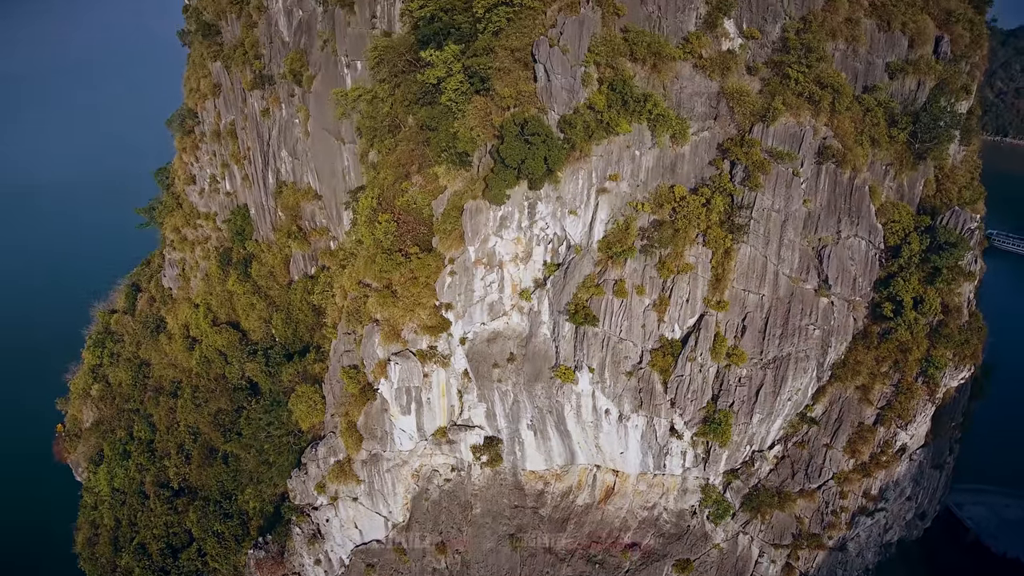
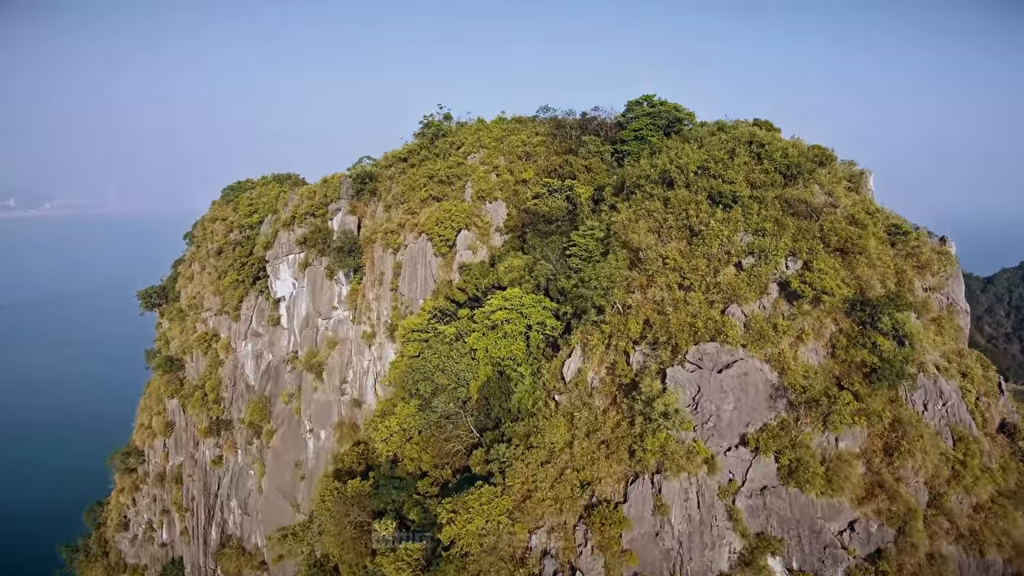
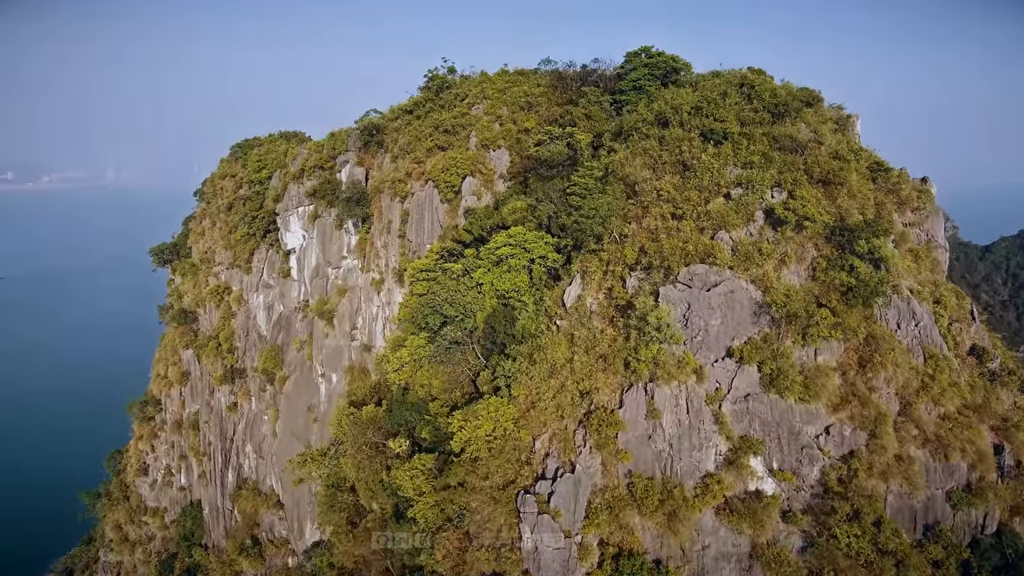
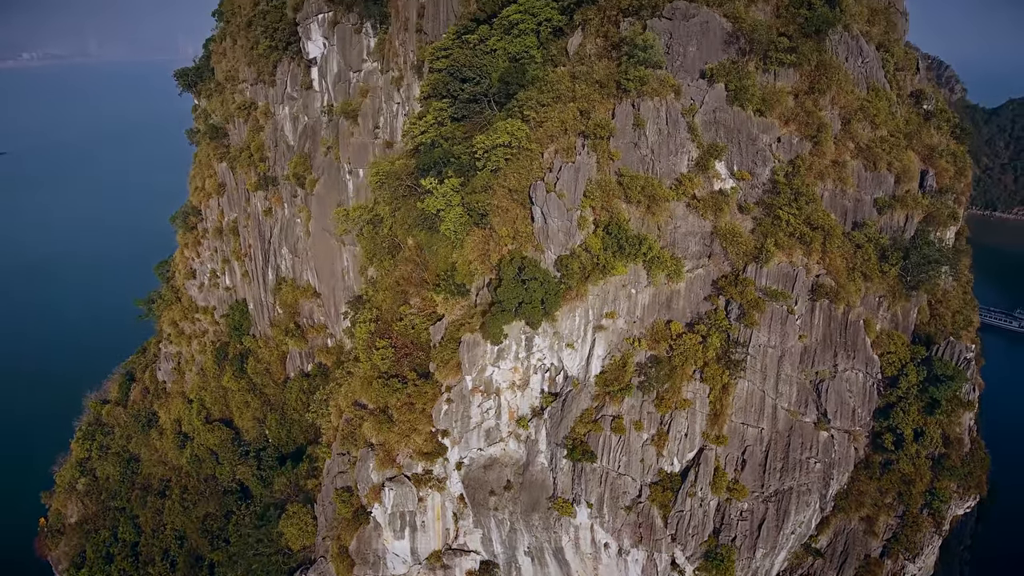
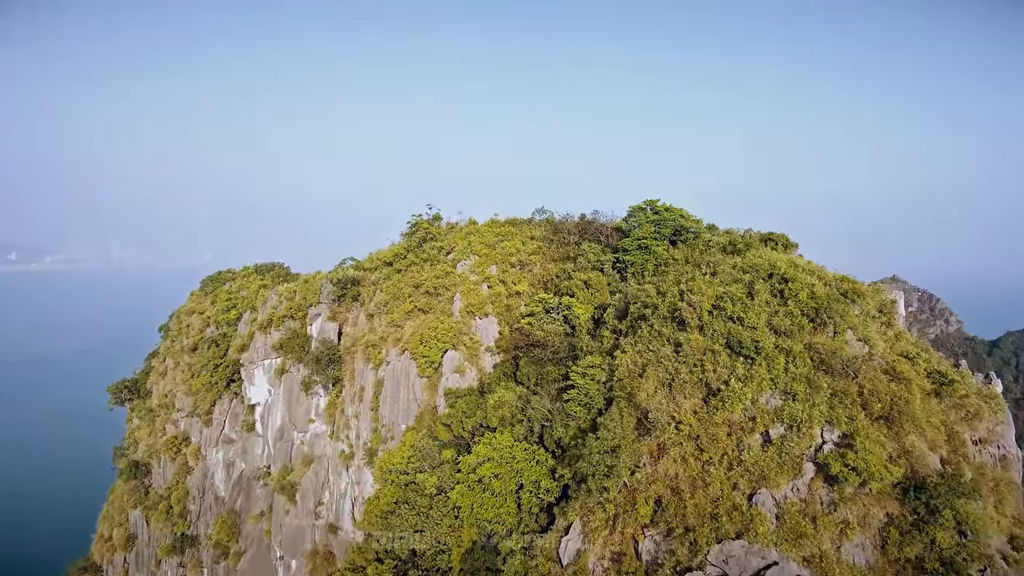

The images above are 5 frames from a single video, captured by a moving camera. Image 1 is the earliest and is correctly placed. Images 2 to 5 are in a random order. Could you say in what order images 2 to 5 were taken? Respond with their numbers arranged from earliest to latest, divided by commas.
4, 3, 2, 5
